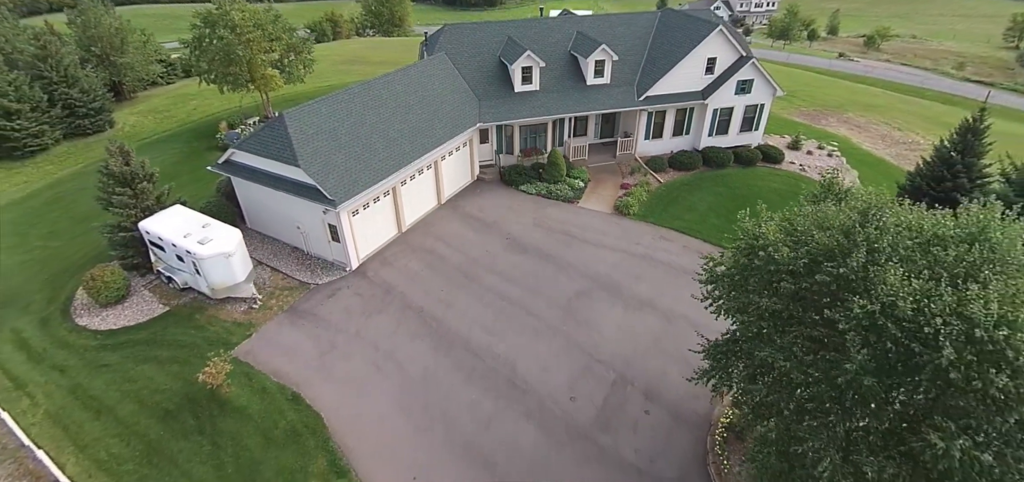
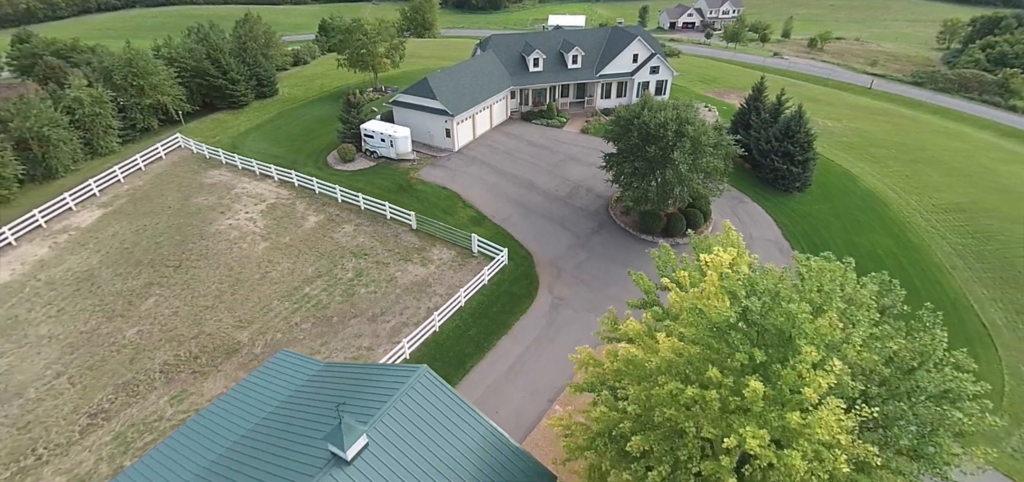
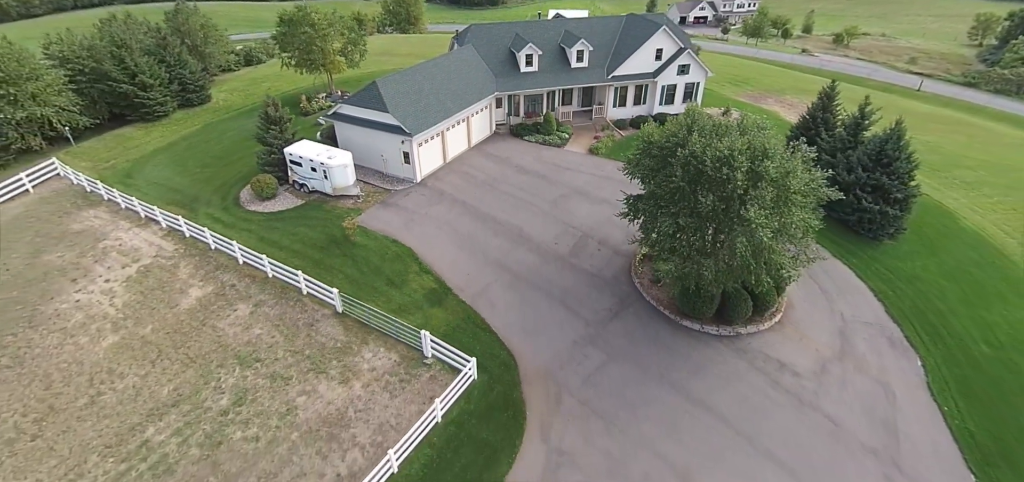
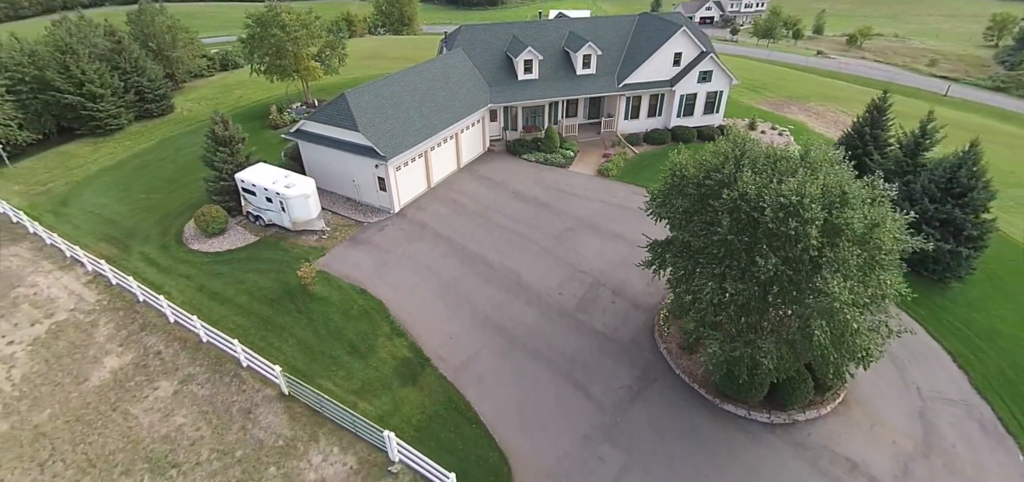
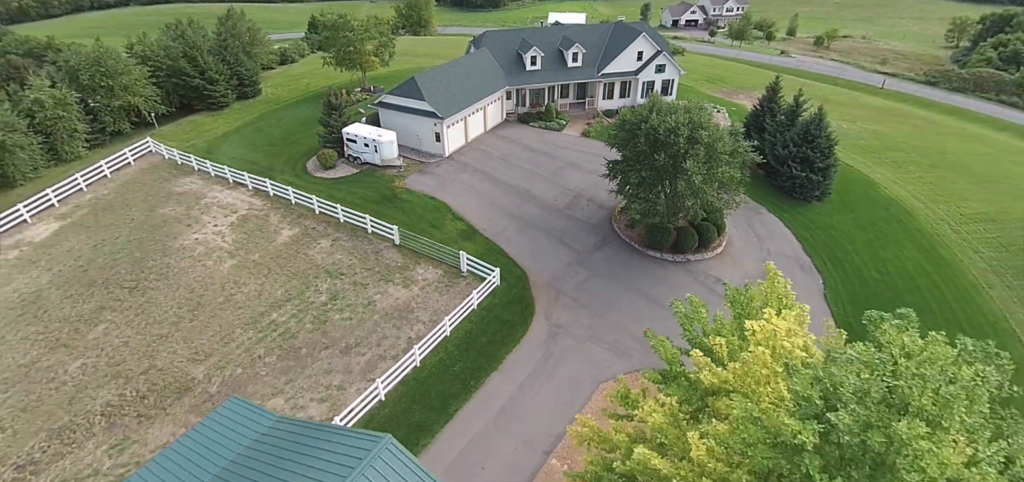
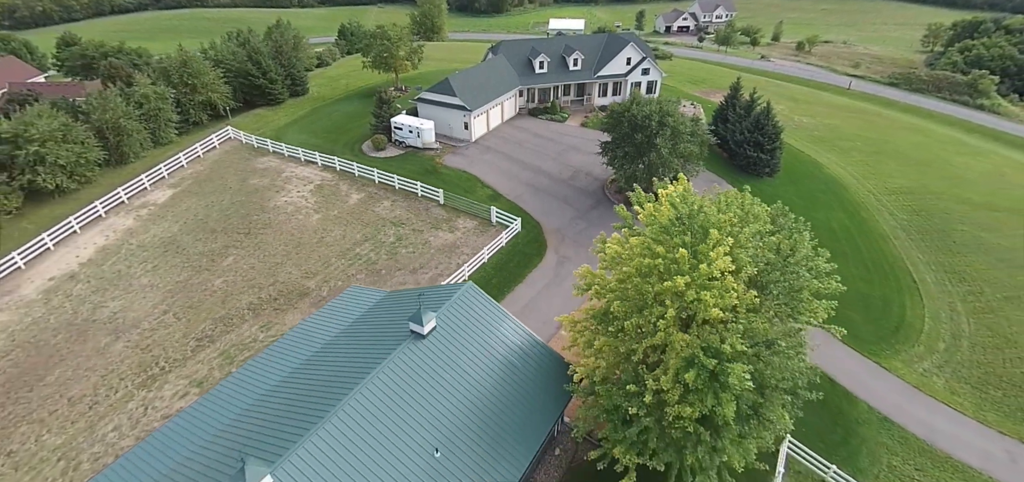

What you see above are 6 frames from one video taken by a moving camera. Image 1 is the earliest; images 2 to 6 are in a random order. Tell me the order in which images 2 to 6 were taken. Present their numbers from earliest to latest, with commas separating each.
4, 3, 5, 2, 6
